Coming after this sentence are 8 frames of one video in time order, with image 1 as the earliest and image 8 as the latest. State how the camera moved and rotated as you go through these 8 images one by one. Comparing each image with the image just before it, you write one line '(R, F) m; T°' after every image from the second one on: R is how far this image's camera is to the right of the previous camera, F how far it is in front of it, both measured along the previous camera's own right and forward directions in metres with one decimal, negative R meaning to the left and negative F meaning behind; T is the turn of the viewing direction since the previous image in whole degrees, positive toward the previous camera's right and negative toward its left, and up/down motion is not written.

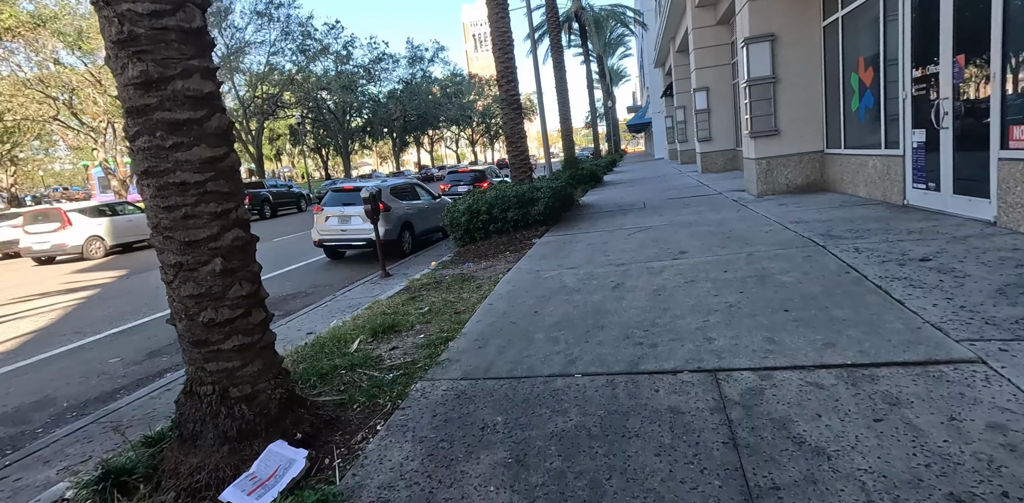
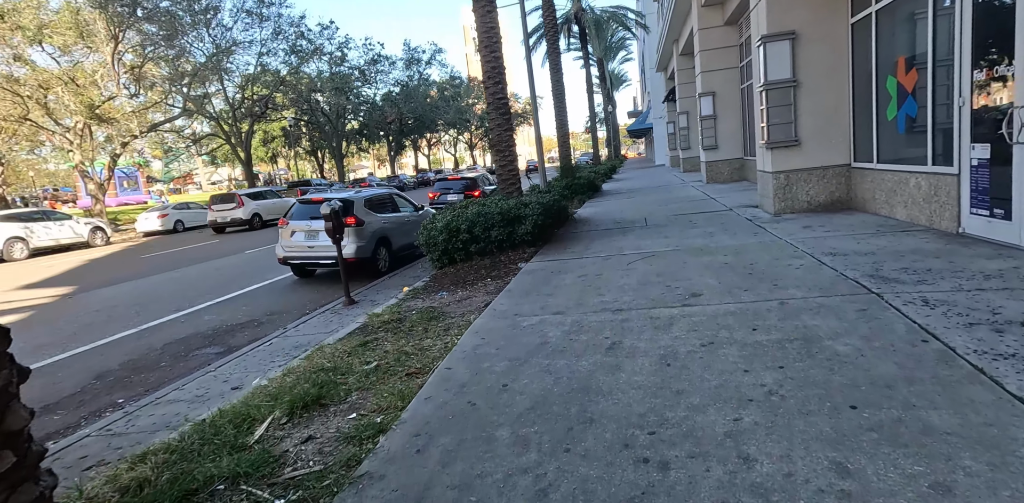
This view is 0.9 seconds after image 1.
(+0.2, +1.1) m; 0°
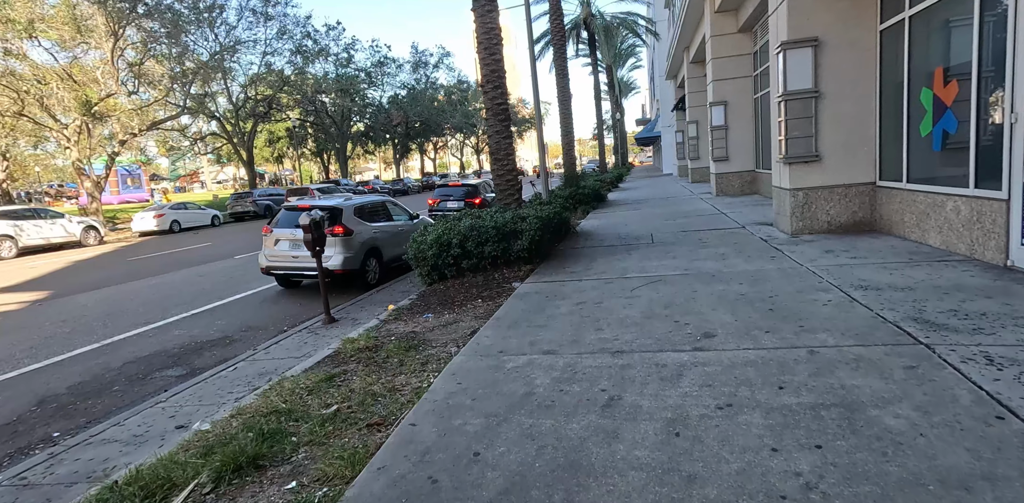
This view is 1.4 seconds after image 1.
(+0.1, +0.6) m; -1°
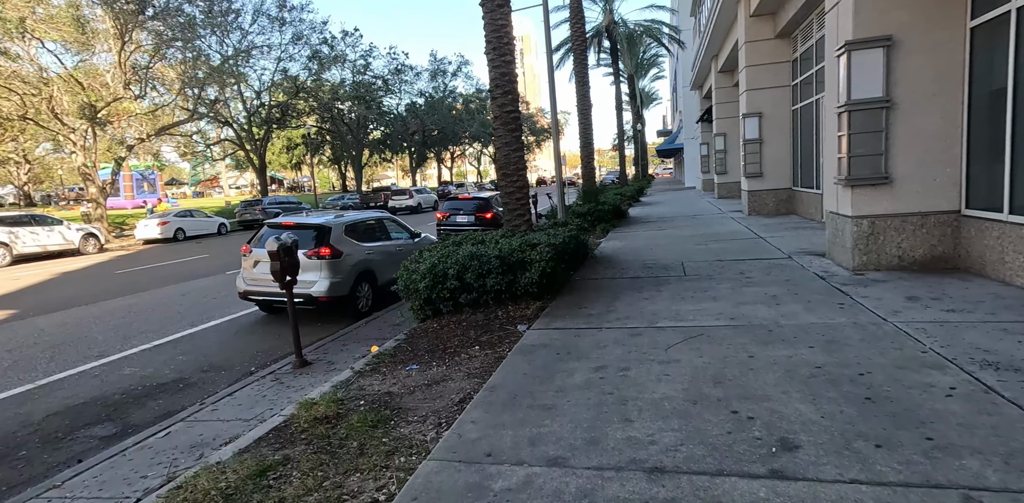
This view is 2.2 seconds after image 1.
(+0.1, +1.1) m; -2°
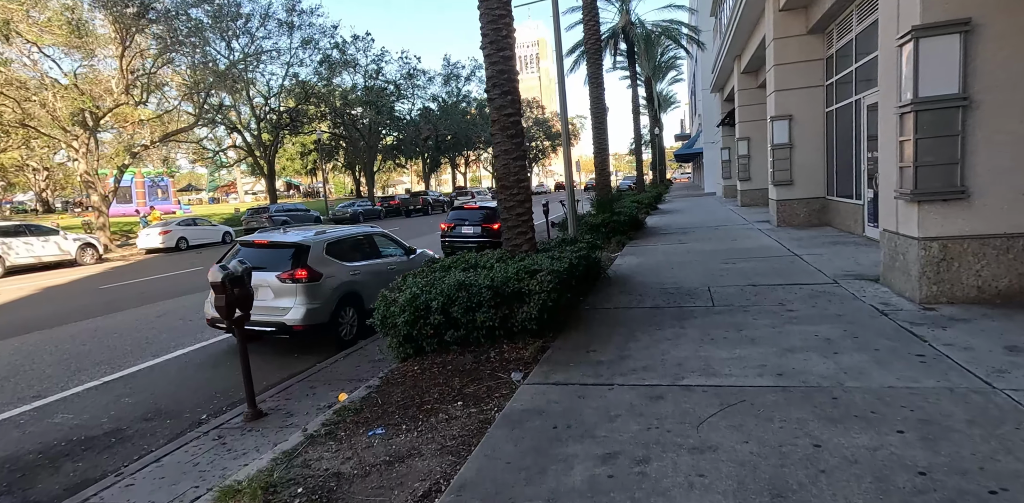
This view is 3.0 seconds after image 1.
(+0.2, +1.0) m; -2°
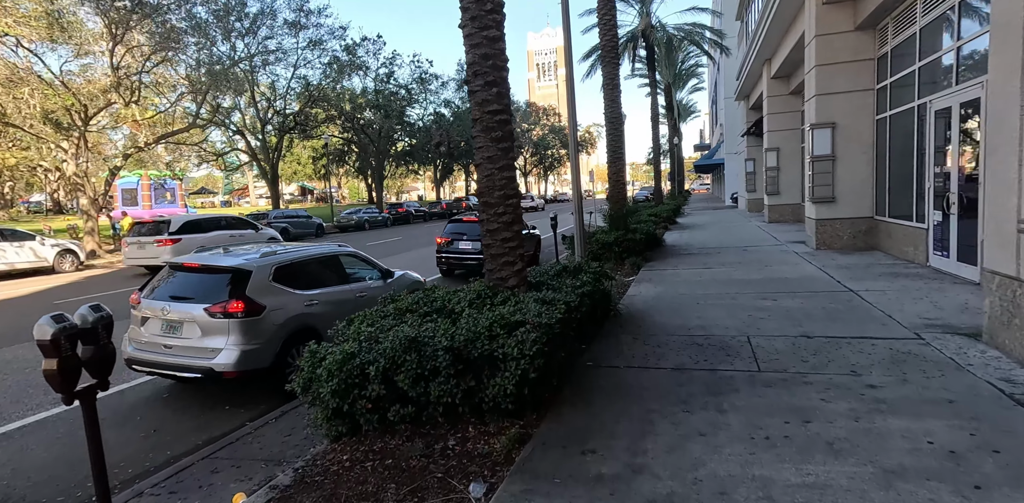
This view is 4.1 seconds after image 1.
(+0.3, +1.5) m; -2°
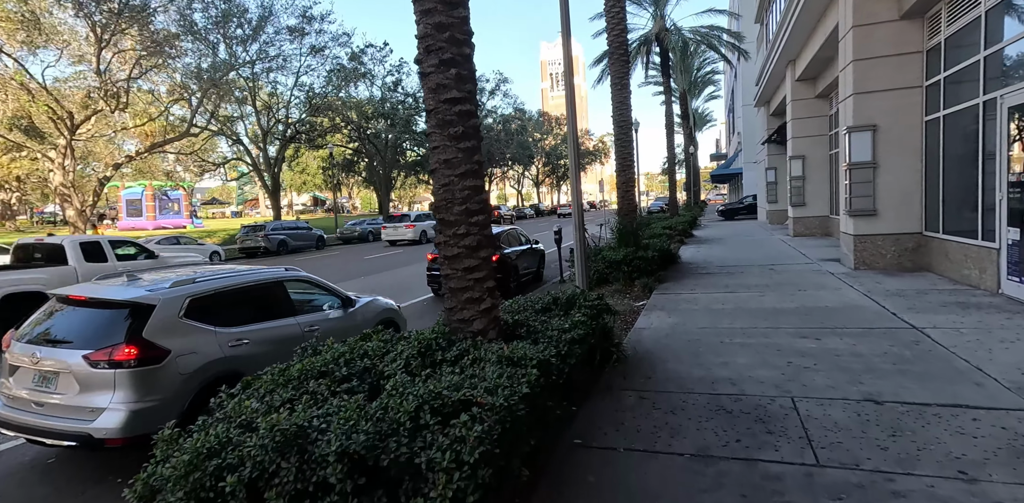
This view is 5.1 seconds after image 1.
(+0.4, +1.3) m; -2°
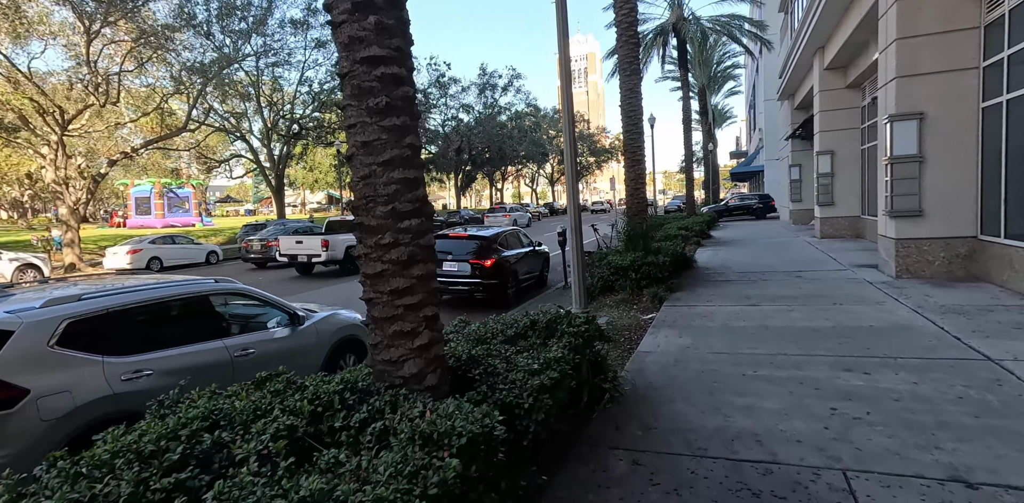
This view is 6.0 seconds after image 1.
(+0.4, +1.1) m; -2°
